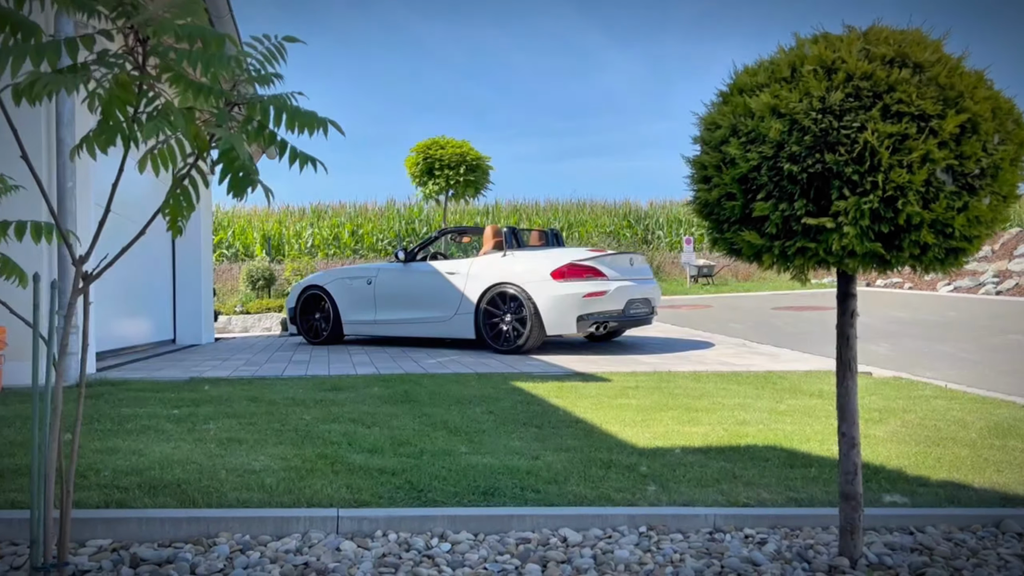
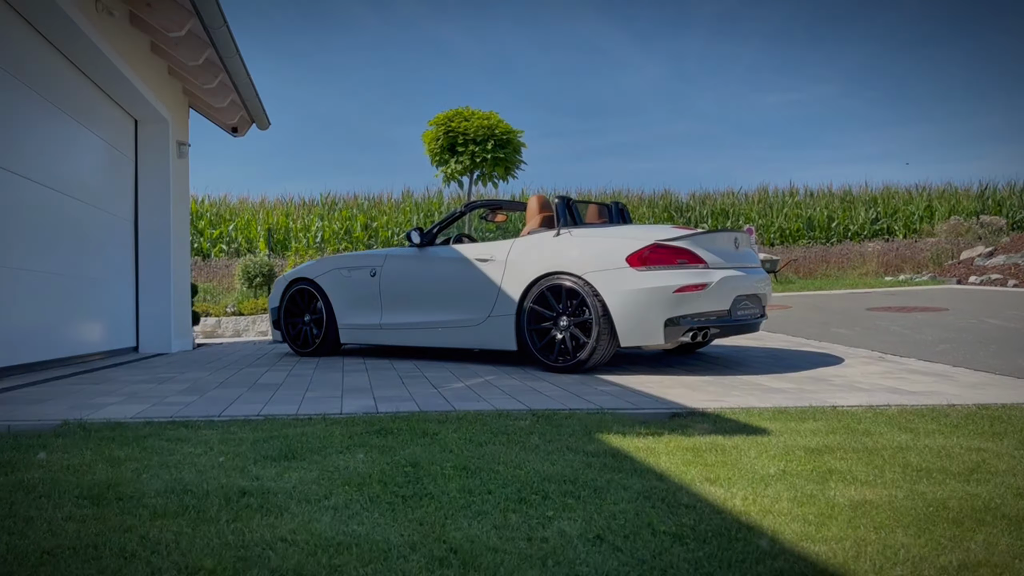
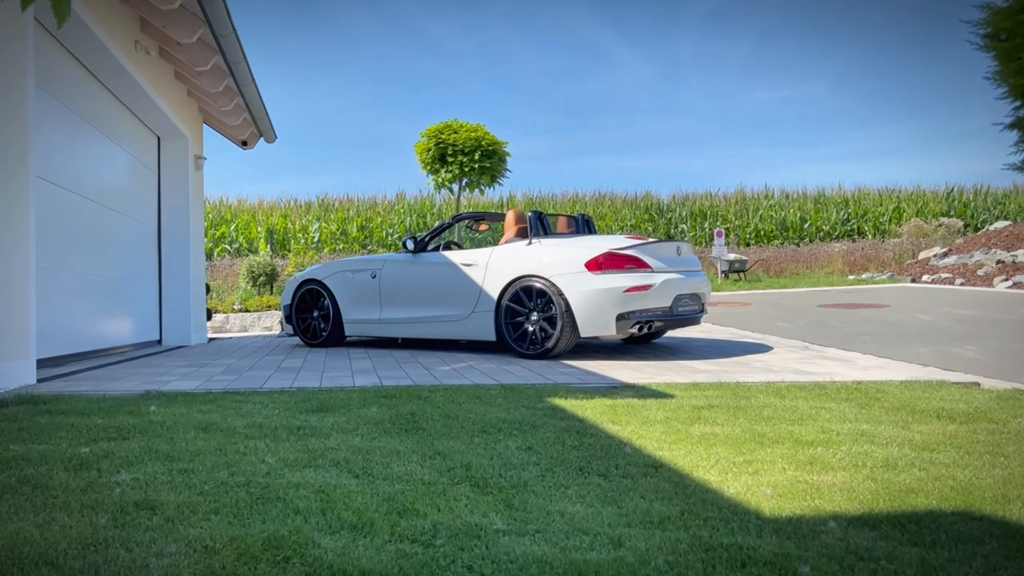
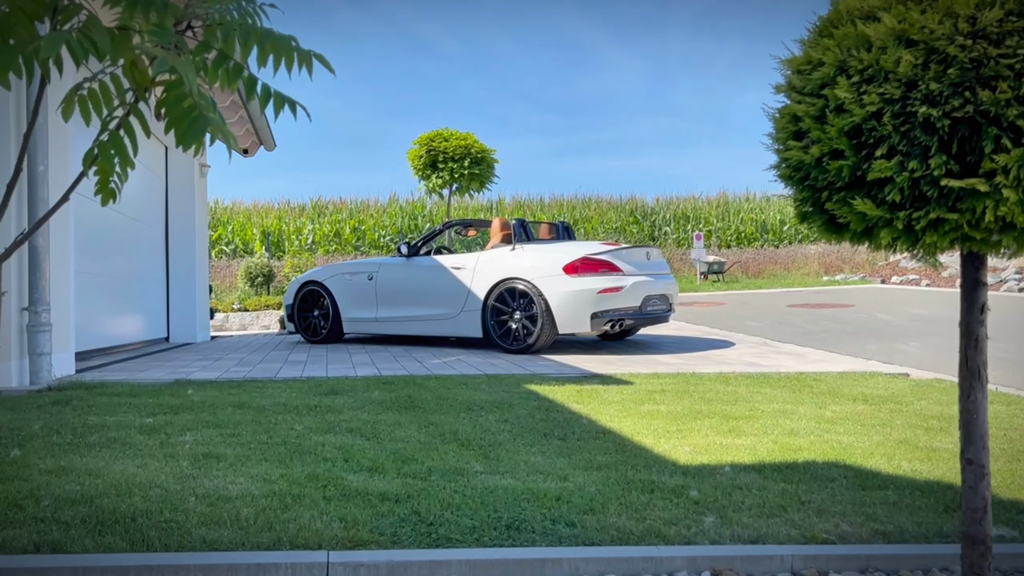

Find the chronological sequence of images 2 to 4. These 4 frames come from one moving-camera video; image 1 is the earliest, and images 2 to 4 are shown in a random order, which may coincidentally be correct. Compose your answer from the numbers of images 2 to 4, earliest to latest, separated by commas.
4, 3, 2
